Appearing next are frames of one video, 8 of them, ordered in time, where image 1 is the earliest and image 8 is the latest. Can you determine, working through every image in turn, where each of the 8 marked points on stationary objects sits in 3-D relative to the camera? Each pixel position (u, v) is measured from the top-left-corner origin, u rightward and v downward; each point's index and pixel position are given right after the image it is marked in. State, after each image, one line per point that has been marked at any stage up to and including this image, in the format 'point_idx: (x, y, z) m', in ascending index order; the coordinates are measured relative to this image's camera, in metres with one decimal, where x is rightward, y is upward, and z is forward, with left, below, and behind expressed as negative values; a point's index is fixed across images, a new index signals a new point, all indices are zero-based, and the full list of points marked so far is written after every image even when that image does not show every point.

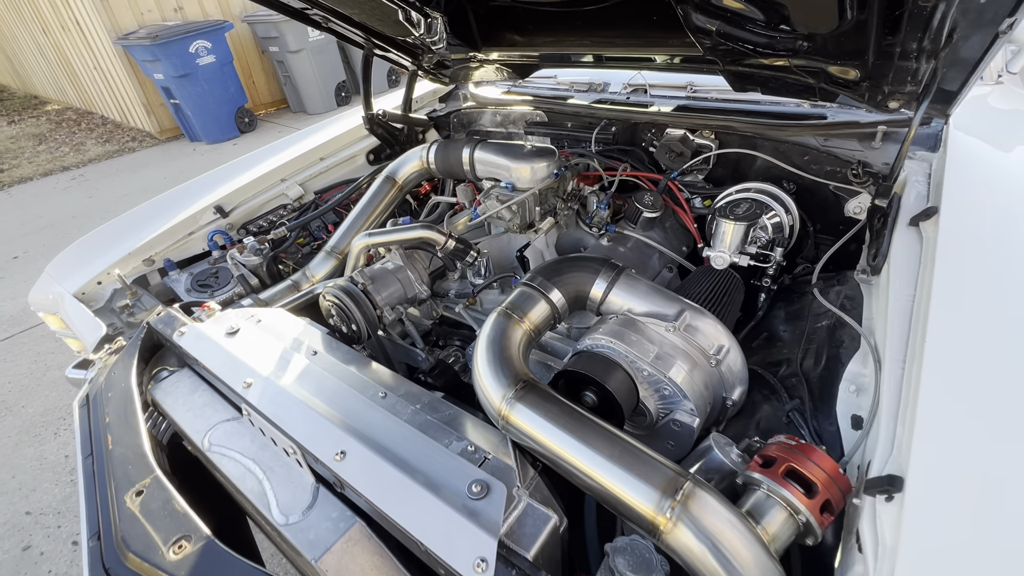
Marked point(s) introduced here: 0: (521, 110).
0: (0.0, +0.6, +1.7) m
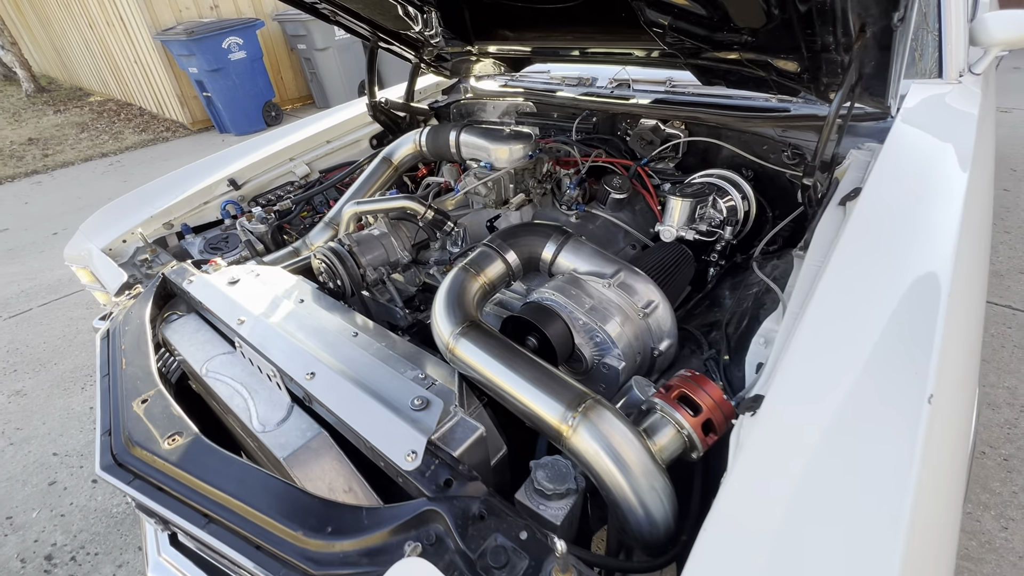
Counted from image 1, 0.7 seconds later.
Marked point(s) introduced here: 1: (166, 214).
0: (0.0, +0.7, +1.8) m
1: (-1.1, +0.2, +1.5) m
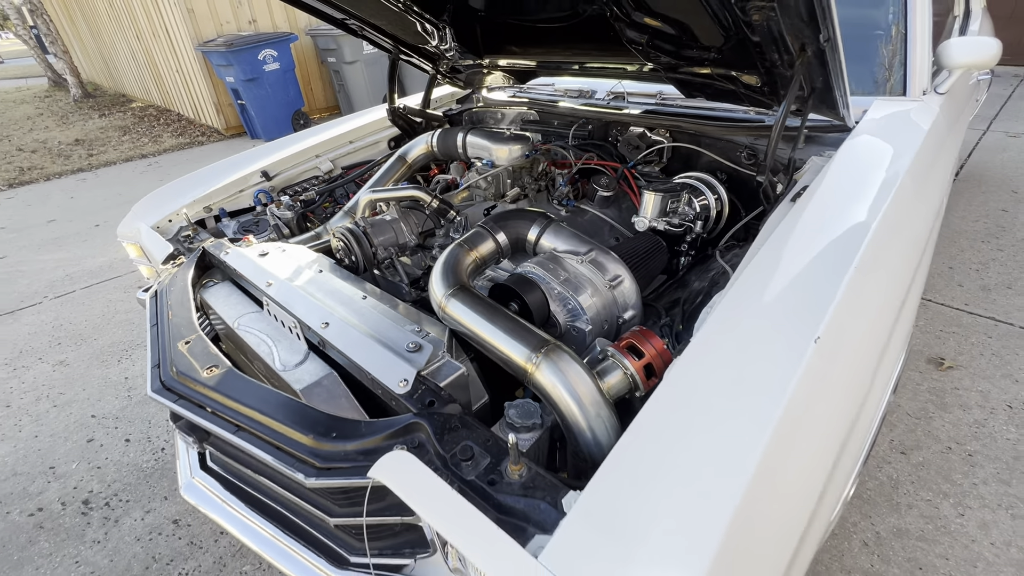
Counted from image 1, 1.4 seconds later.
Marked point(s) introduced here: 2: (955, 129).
0: (0.0, +0.8, +2.0) m
1: (-1.1, +0.3, +1.7) m
2: (+1.6, +0.6, +1.8) m
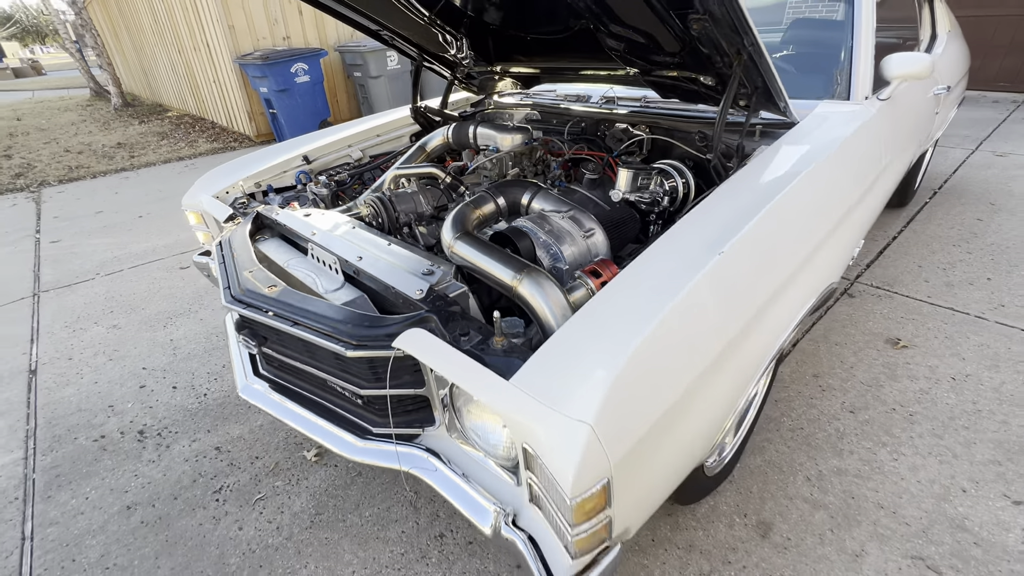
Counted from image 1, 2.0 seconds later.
0: (+0.1, +0.9, +2.3) m
1: (-1.1, +0.5, +2.0) m
2: (+1.6, +0.7, +2.0) m
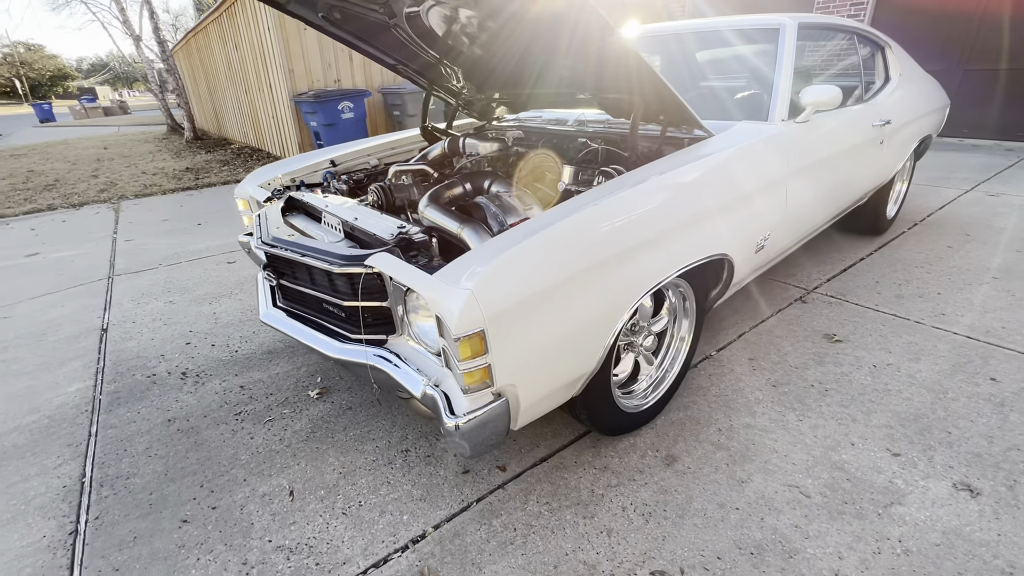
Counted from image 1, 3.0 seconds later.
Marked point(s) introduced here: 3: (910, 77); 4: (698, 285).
0: (0.0, +0.9, +2.8) m
1: (-1.2, +0.6, +2.6) m
2: (+1.5, +0.7, +2.4) m
3: (+3.0, +1.6, +3.5) m
4: (+0.8, 0.0, +2.0) m
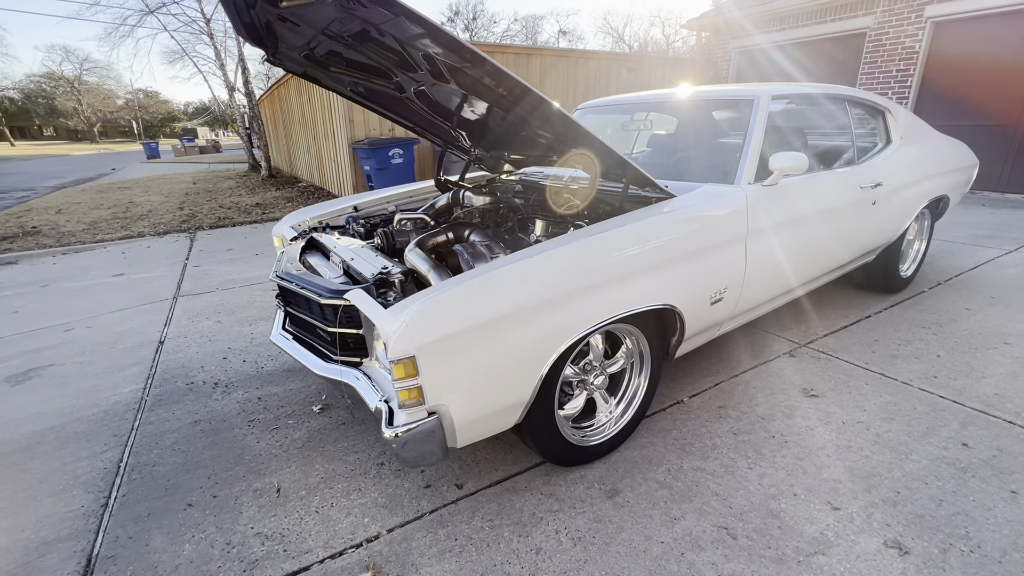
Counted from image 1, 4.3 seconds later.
0: (0.0, +0.7, +3.2) m
1: (-1.2, +0.5, +3.0) m
2: (+1.5, +0.4, +2.6) m
3: (+3.1, +1.1, +3.6) m
4: (+0.7, -0.2, +2.2) m
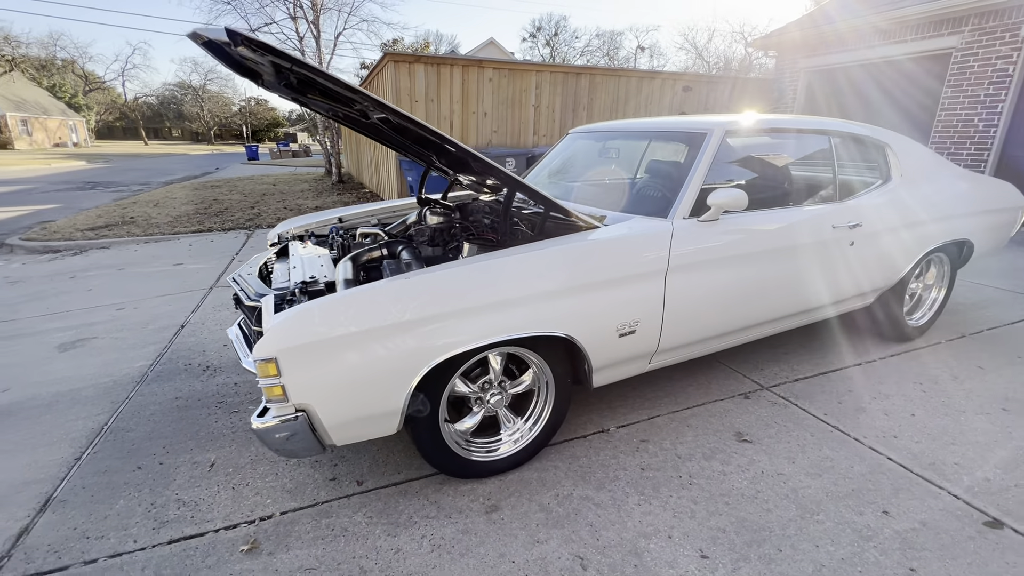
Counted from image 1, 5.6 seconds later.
0: (-0.2, +0.6, +3.3) m
1: (-1.5, +0.4, +3.4) m
2: (+1.1, +0.2, +2.5) m
3: (+2.9, +0.8, +3.3) m
4: (+0.2, -0.3, +2.2) m
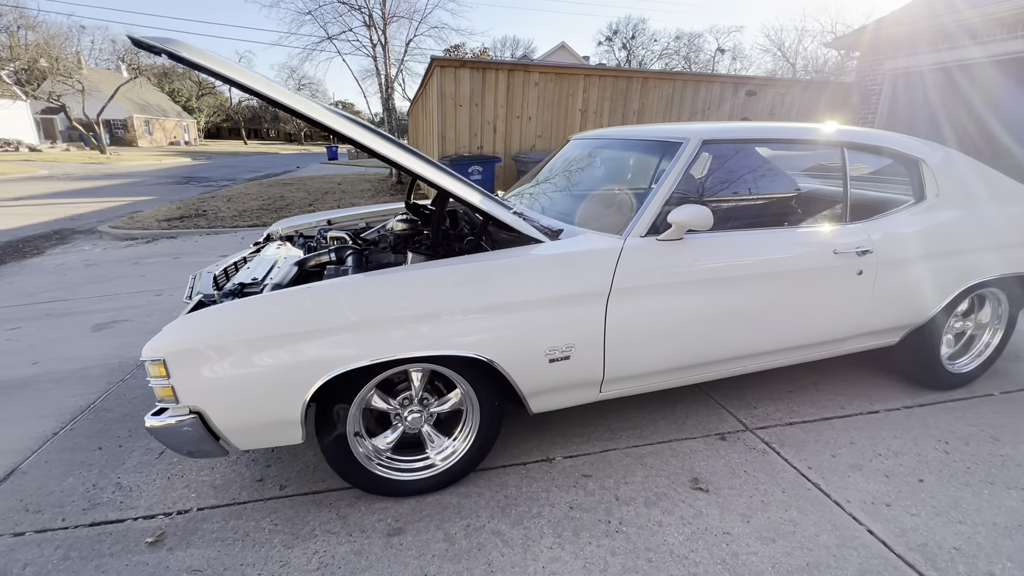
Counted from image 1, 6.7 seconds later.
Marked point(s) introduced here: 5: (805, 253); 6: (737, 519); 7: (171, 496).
0: (-0.3, +0.5, +3.2) m
1: (-1.6, +0.5, +3.5) m
2: (+0.9, +0.1, +2.2) m
3: (+2.8, +0.5, +2.8) m
4: (-0.1, -0.4, +2.1) m
5: (+1.5, +0.2, +2.4) m
6: (+1.0, -1.0, +2.0) m
7: (-1.6, -1.0, +2.2) m
